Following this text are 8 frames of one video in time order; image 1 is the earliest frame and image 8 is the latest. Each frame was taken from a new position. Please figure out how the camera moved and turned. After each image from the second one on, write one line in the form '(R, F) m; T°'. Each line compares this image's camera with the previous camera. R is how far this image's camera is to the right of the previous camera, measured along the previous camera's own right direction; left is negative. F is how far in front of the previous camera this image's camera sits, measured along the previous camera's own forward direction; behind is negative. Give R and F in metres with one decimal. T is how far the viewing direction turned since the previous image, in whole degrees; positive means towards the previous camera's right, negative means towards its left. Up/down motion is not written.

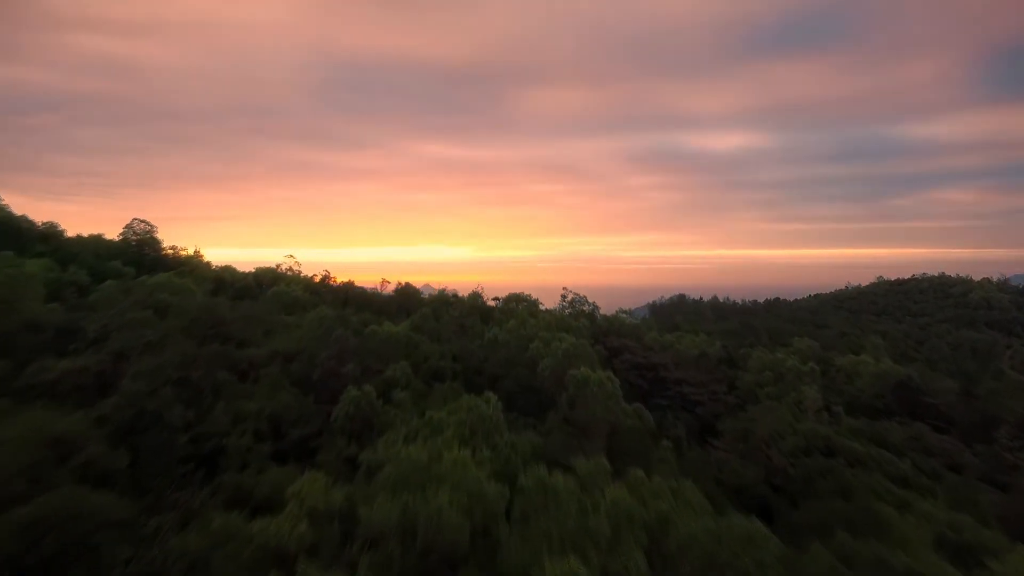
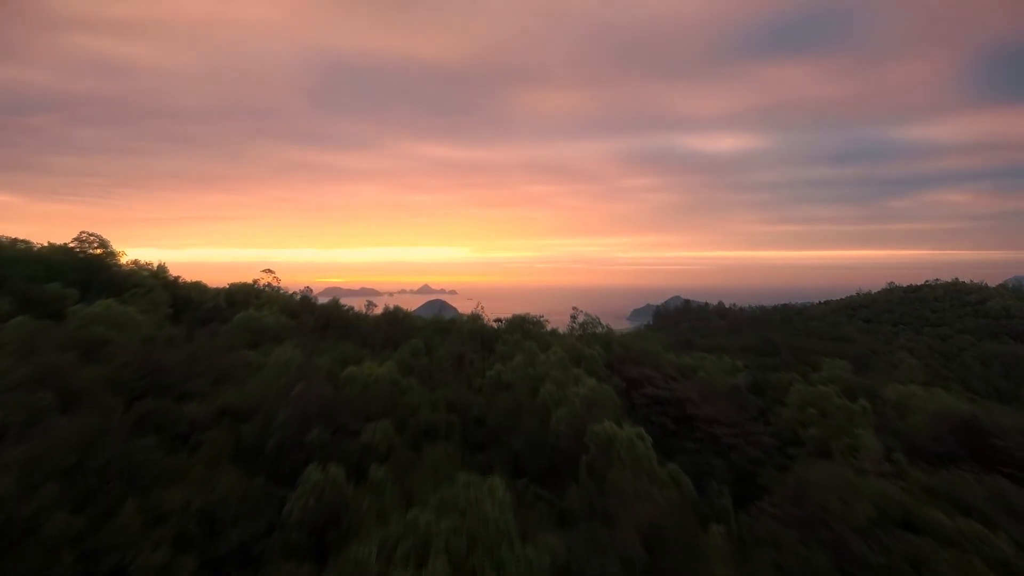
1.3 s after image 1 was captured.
(-0.1, +1.4) m; 0°
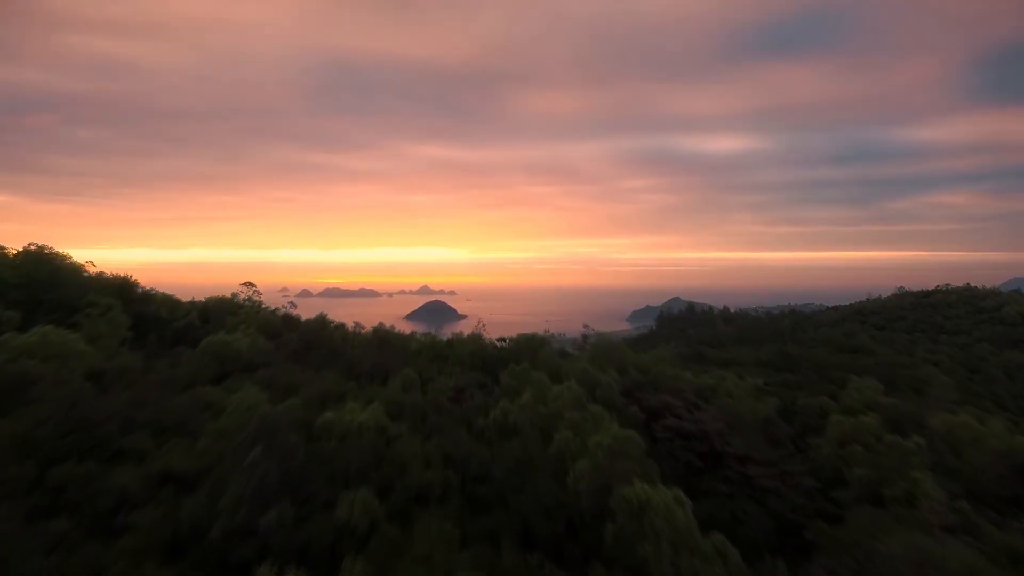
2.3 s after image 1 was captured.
(-0.1, +1.1) m; 0°
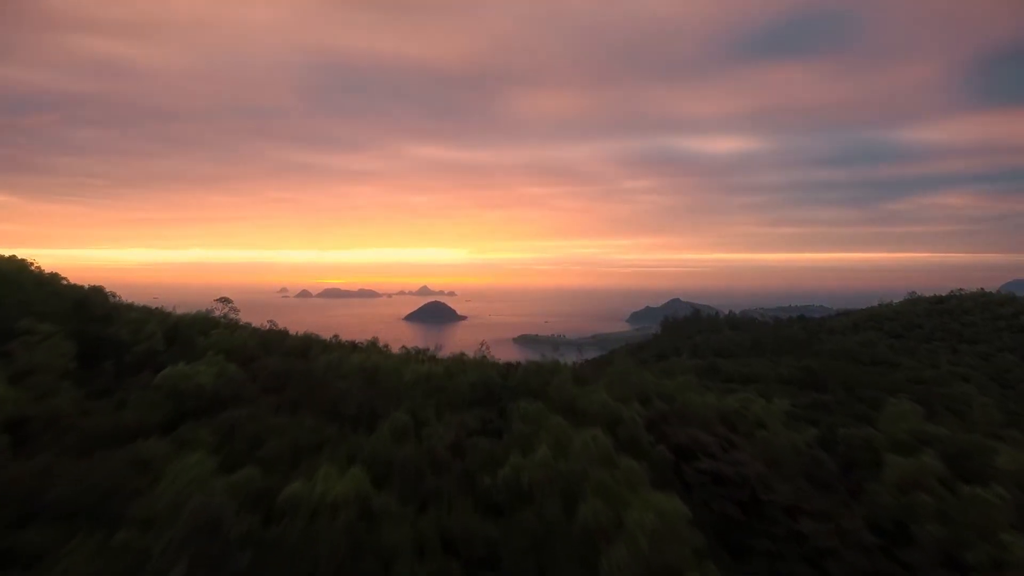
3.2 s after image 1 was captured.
(-0.1, +1.2) m; 0°
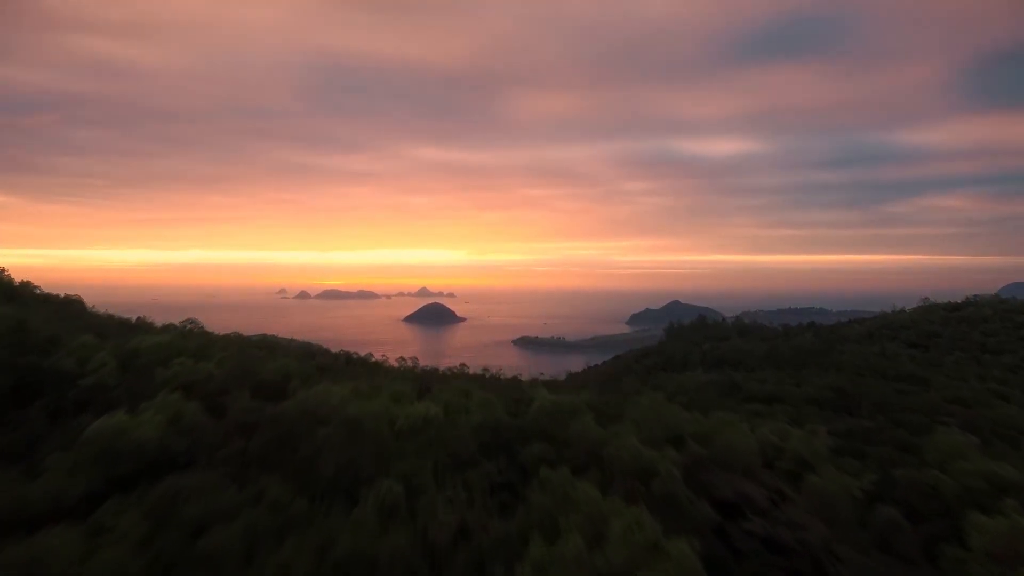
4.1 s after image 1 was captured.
(-0.2, +1.3) m; 0°
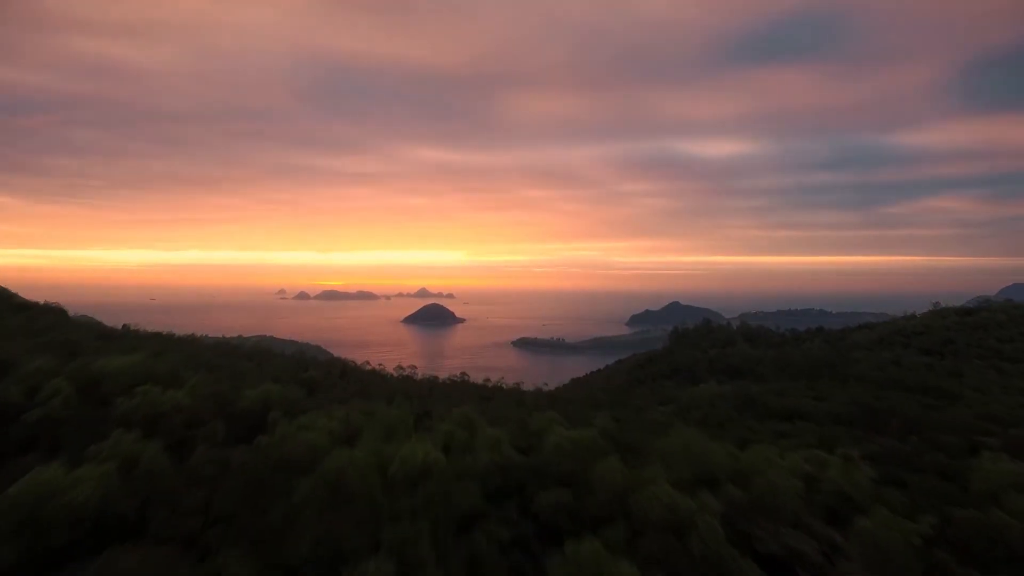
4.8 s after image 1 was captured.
(-0.1, +1.0) m; 0°
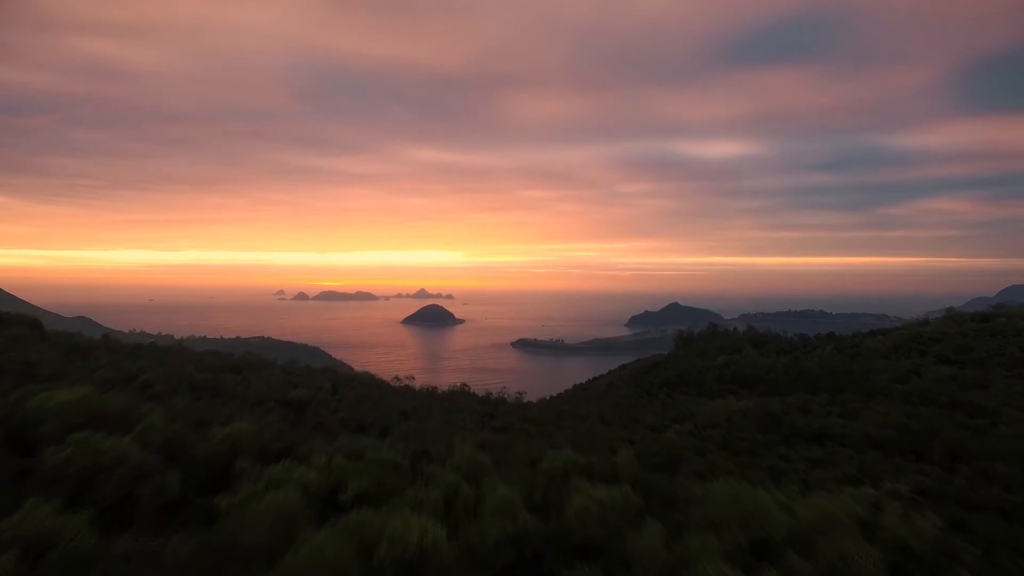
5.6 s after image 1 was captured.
(-0.2, +1.2) m; 0°
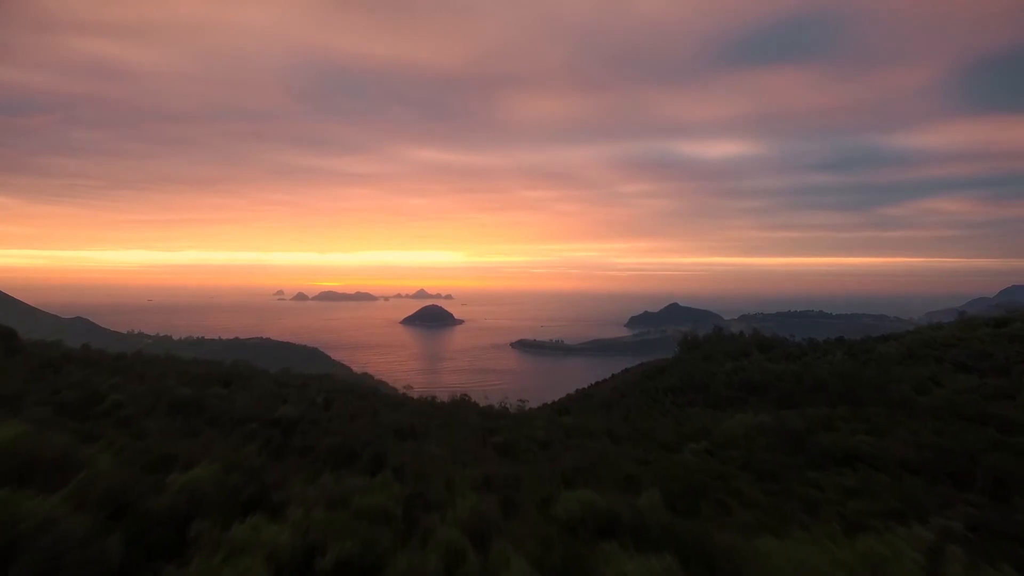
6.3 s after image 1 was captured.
(-0.1, +1.0) m; 0°
